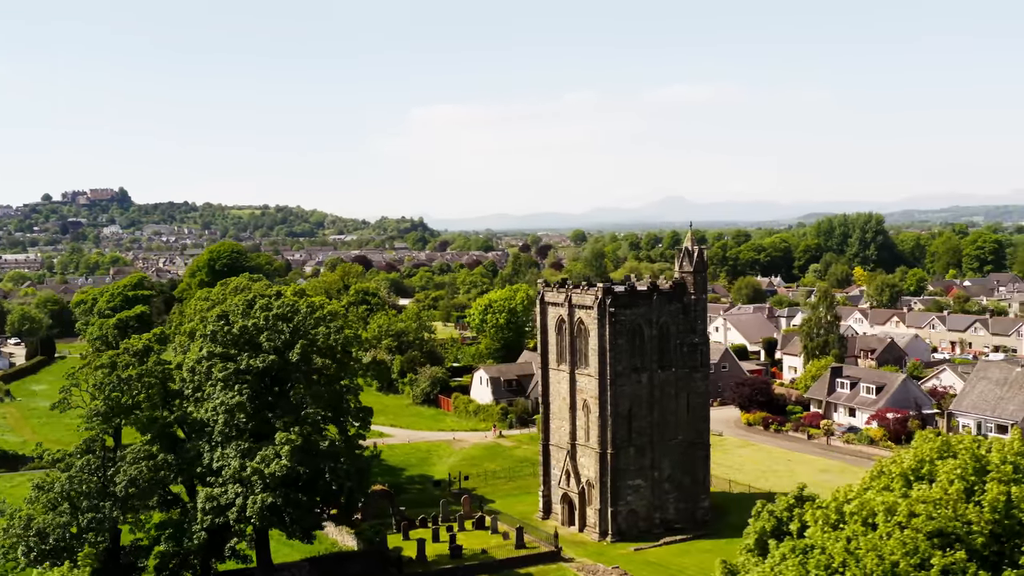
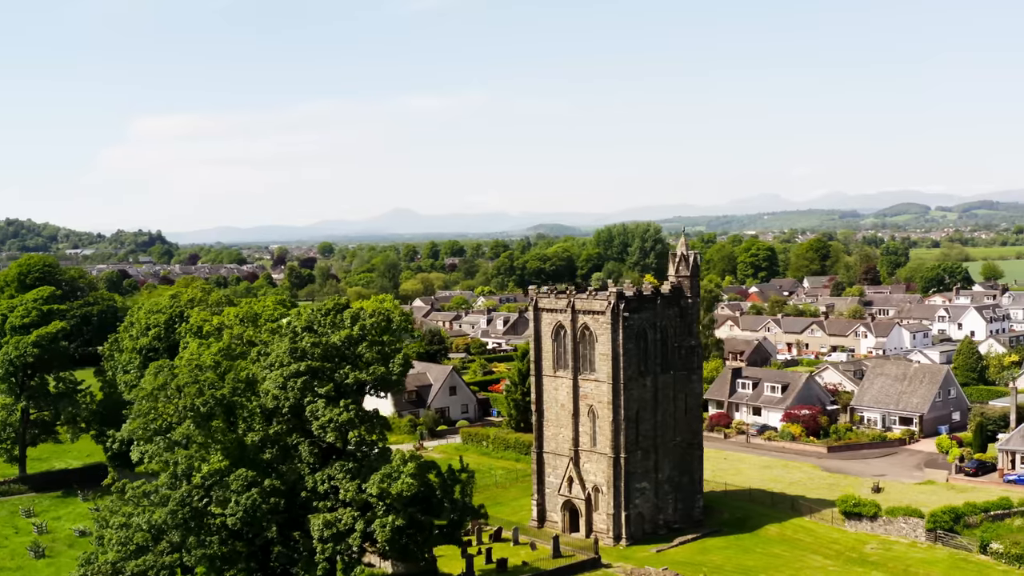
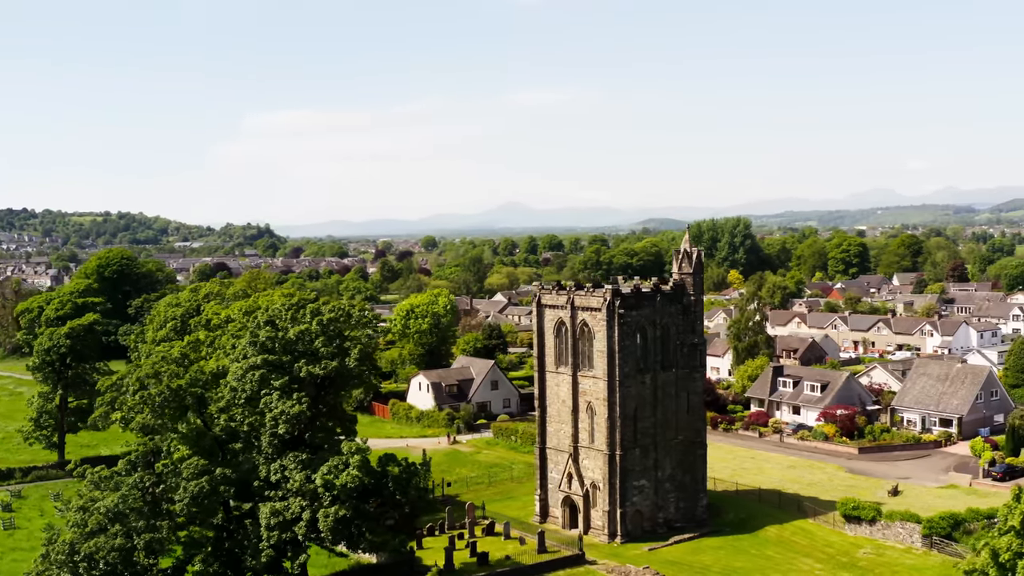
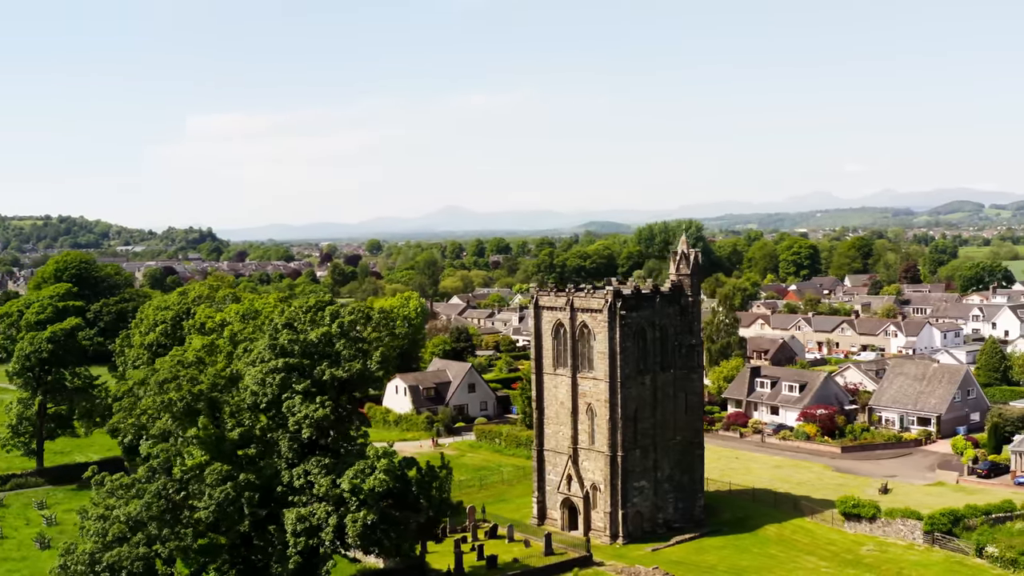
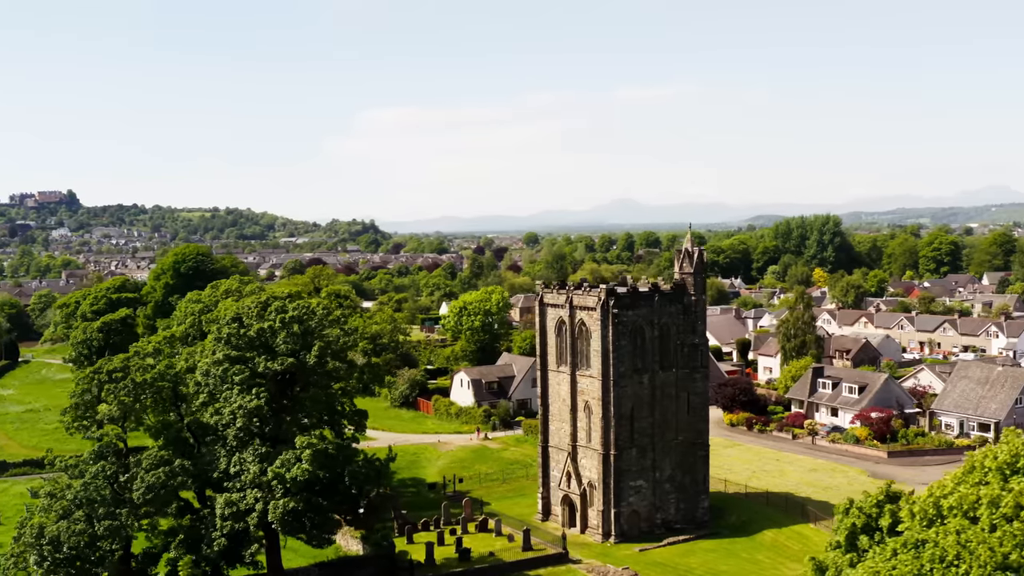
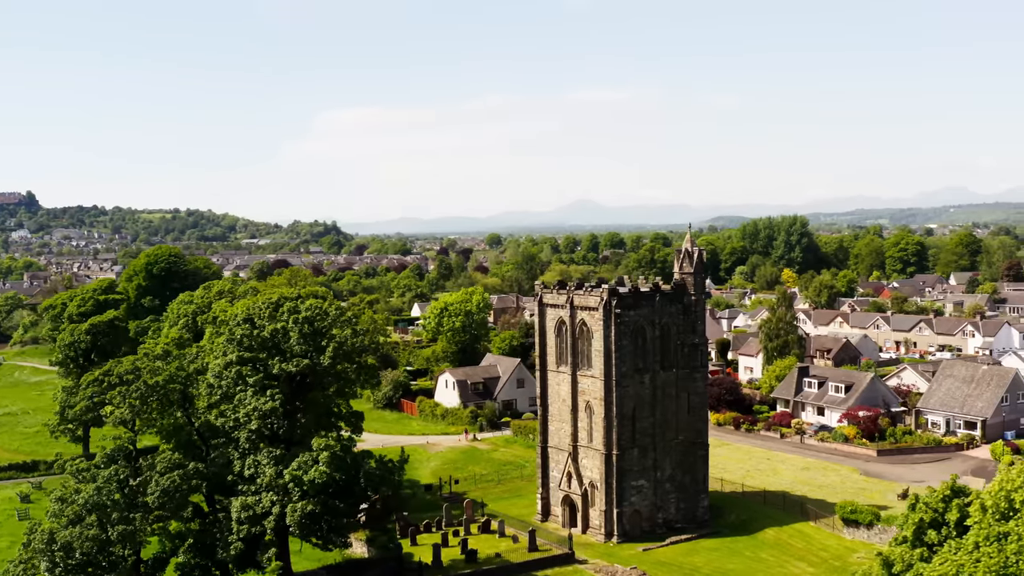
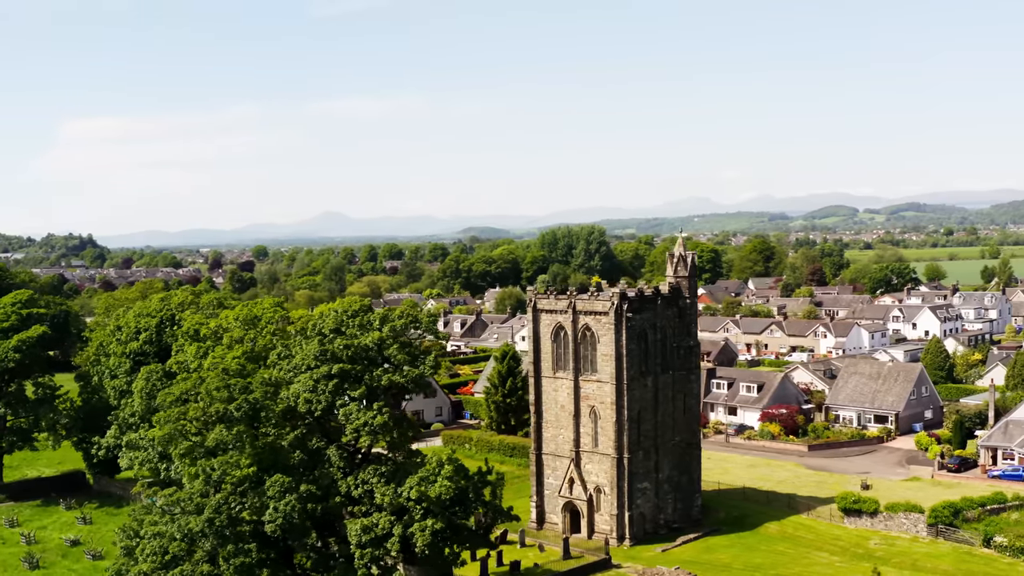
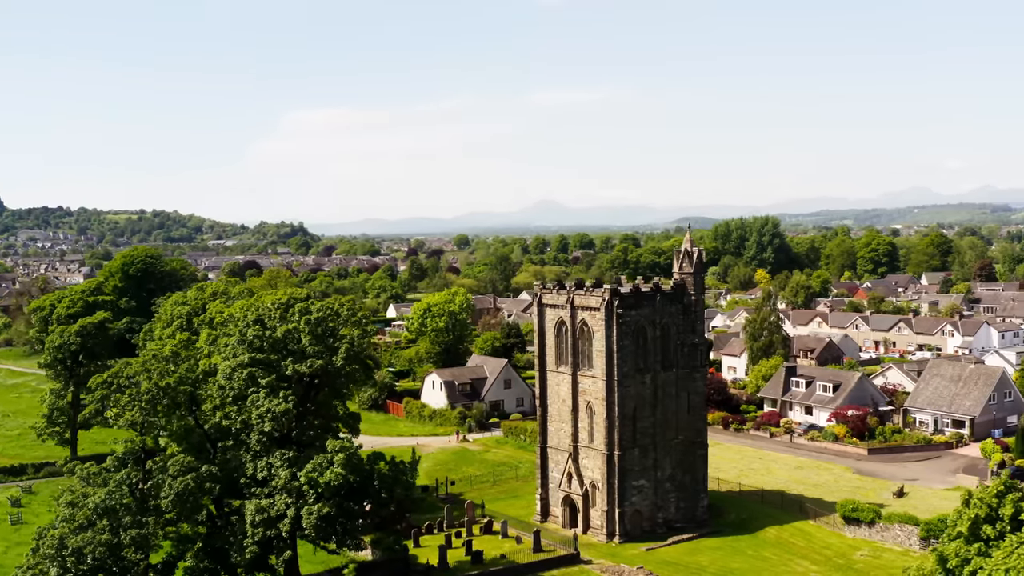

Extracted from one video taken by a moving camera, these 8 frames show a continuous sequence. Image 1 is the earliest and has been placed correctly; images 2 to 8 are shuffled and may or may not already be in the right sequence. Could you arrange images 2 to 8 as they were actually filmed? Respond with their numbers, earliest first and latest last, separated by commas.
5, 6, 8, 3, 4, 2, 7
